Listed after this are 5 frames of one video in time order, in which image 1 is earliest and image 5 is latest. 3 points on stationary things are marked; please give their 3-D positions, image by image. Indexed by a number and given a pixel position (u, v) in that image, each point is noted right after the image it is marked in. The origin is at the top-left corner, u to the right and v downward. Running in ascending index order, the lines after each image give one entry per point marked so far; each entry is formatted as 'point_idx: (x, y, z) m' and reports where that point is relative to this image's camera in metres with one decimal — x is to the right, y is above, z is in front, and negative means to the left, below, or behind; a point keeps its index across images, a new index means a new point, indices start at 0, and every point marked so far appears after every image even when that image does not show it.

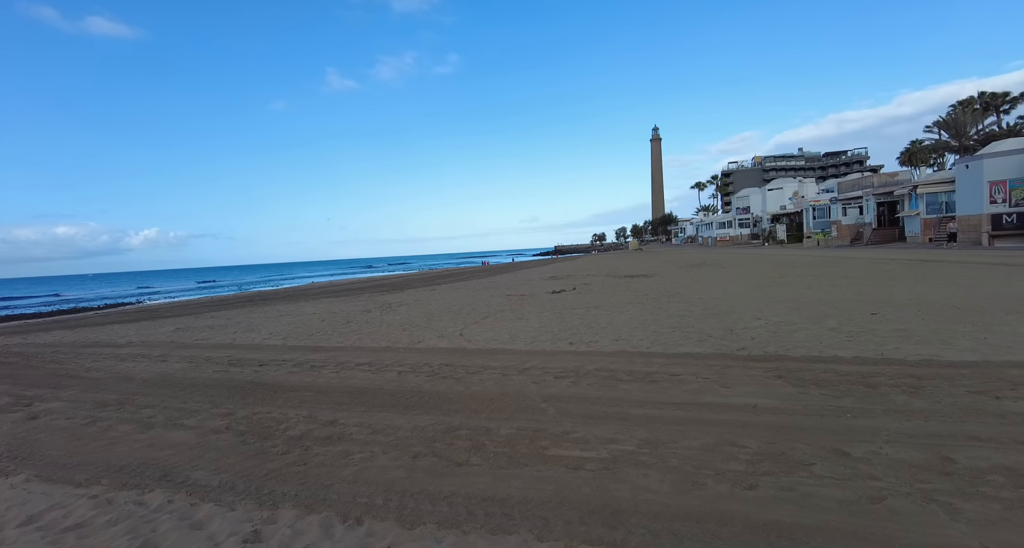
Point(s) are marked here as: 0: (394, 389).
0: (-1.5, -1.4, +5.9) m
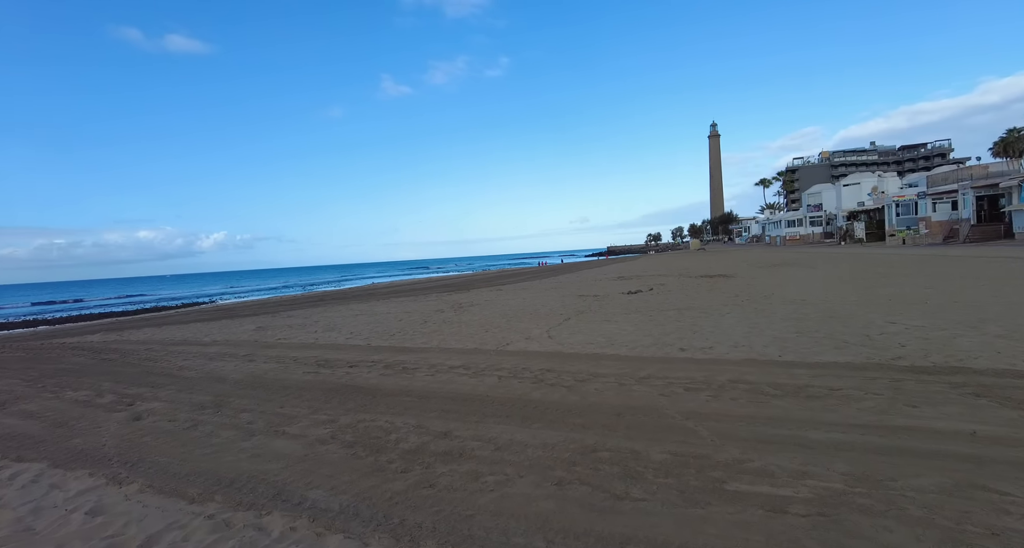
0: (-0.1, -1.4, +5.3) m
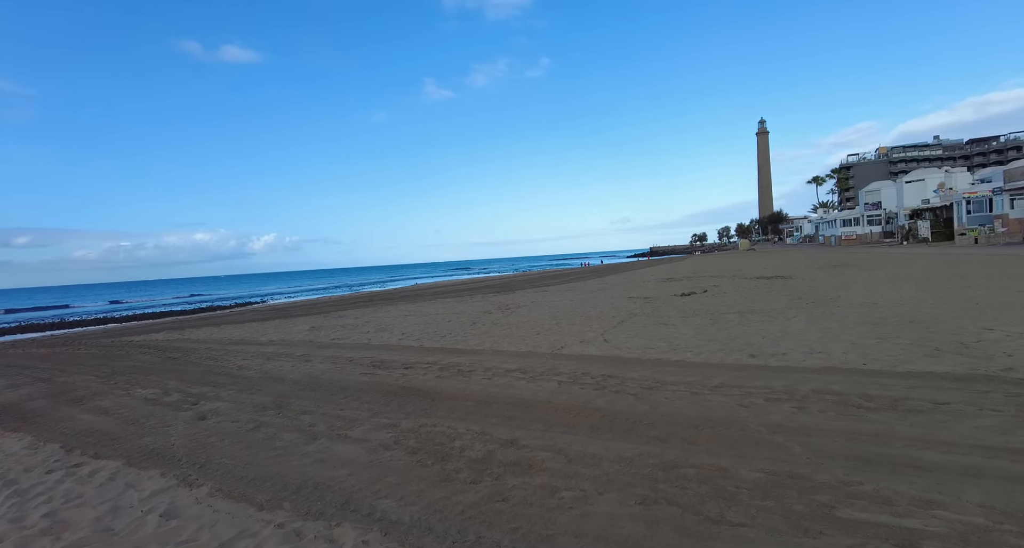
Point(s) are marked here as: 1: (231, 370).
0: (+0.6, -1.4, +5.1) m
1: (-5.2, -1.8, +8.6) m
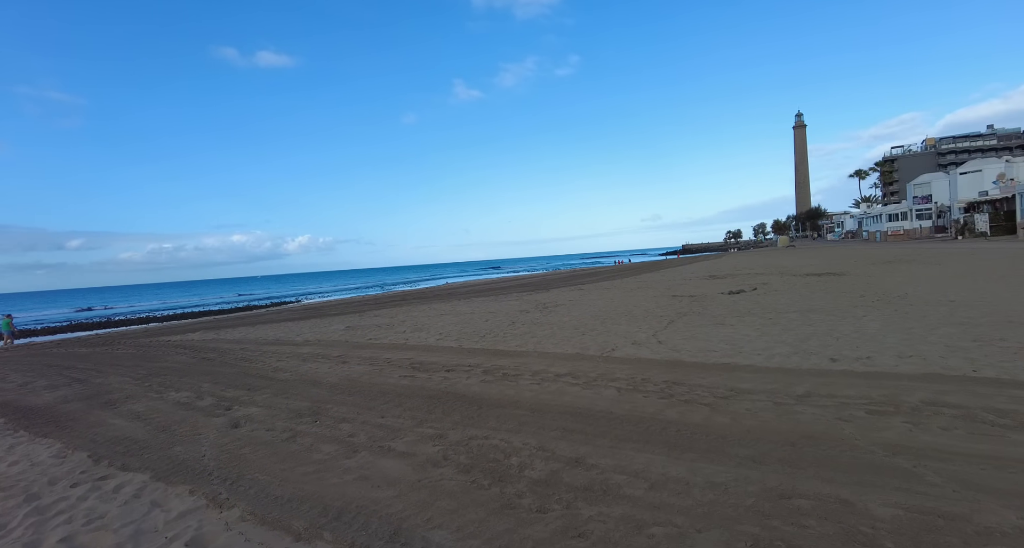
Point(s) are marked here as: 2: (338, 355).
0: (+1.1, -1.4, +4.6) m
1: (-4.4, -1.7, +8.3) m
2: (-3.4, -1.6, +9.1) m
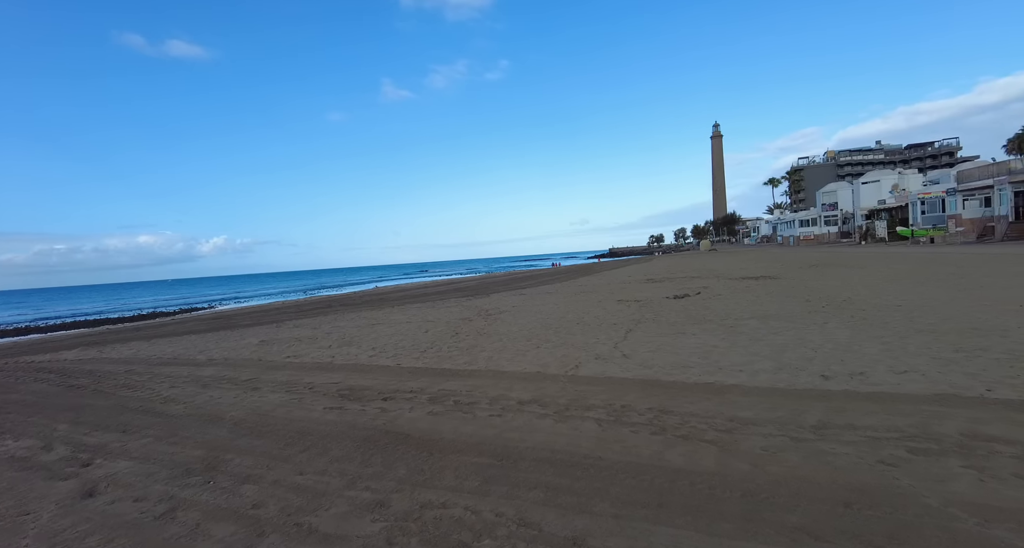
0: (+0.9, -1.5, +3.6) m
1: (-5.1, -1.8, +6.6) m
2: (-4.2, -1.7, +7.5) m
